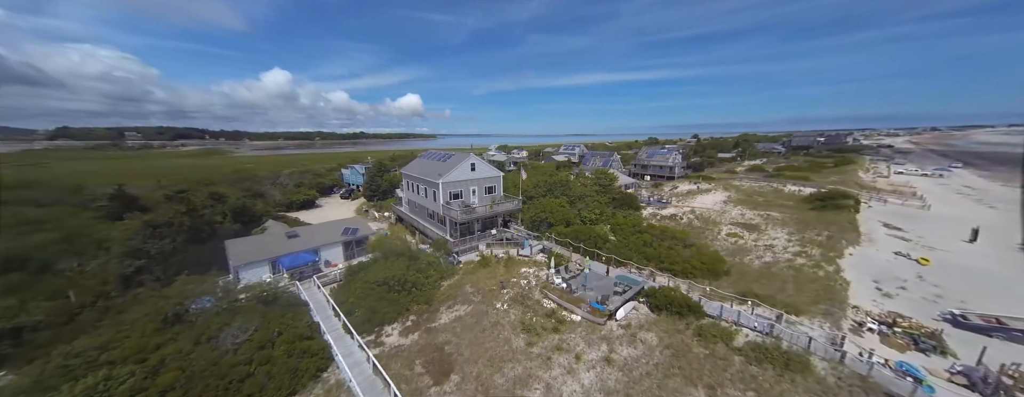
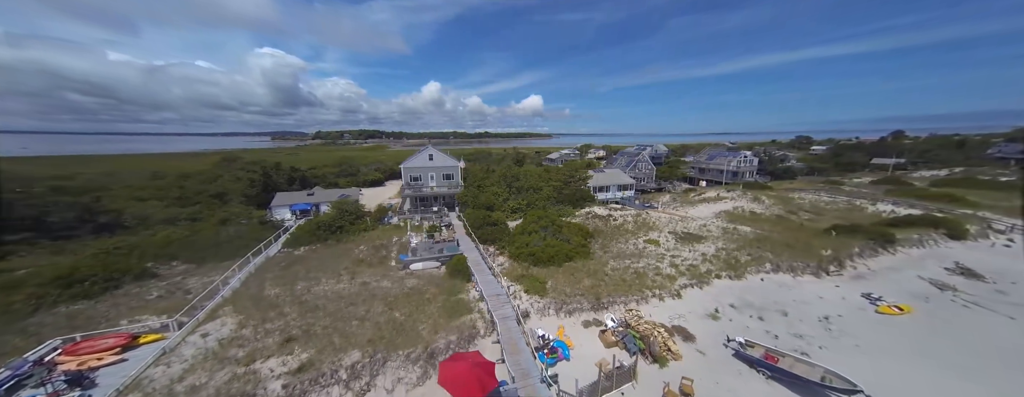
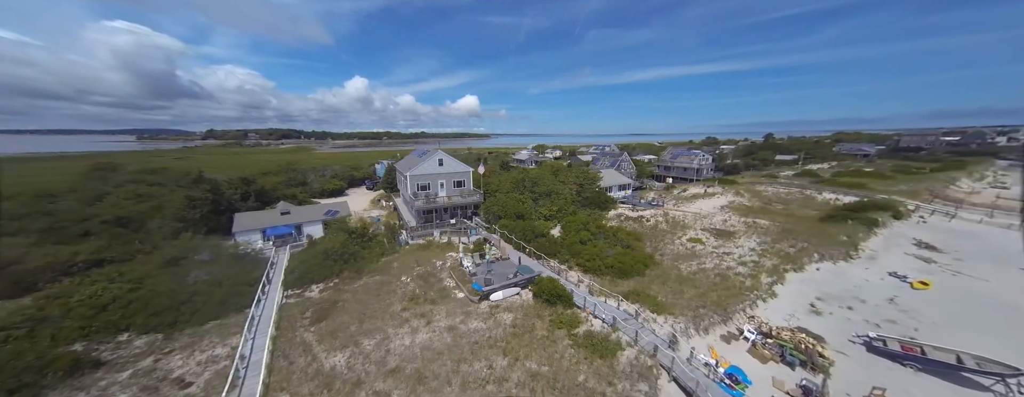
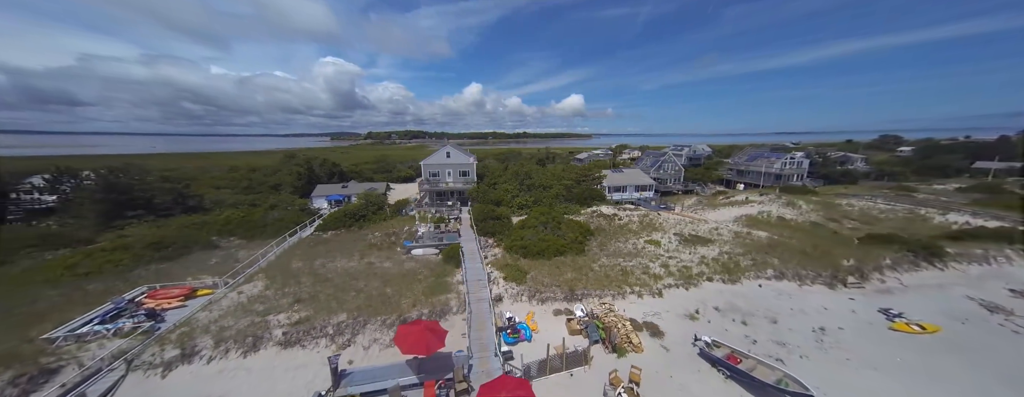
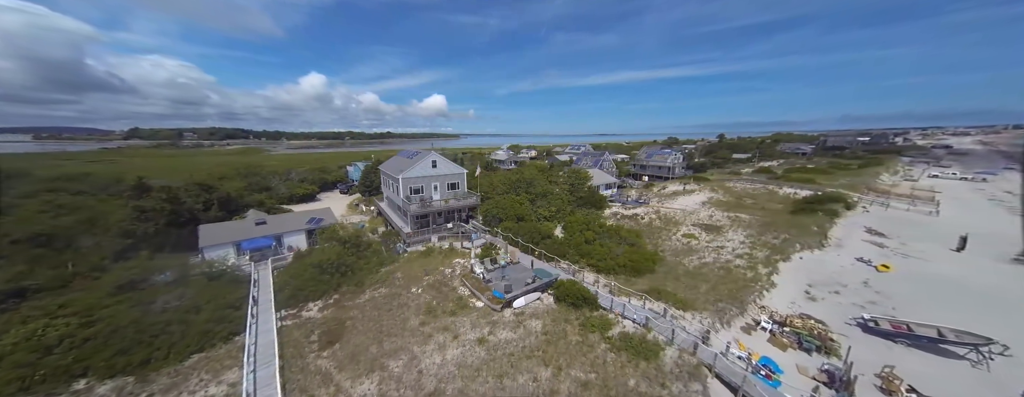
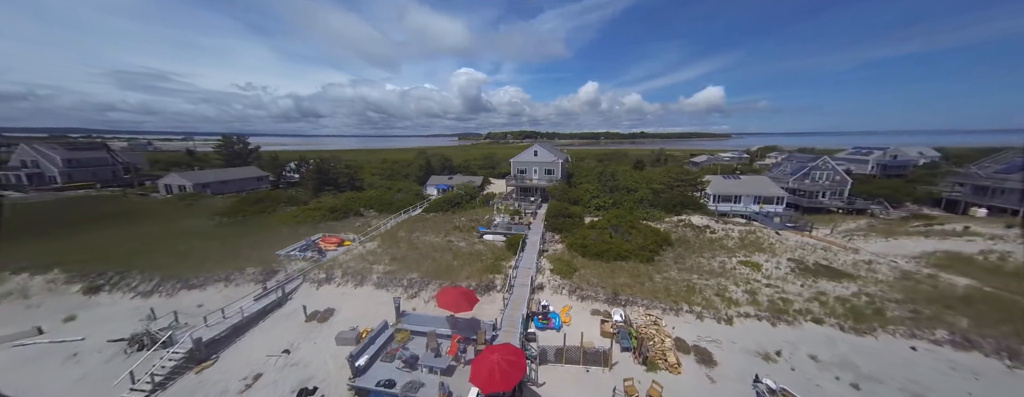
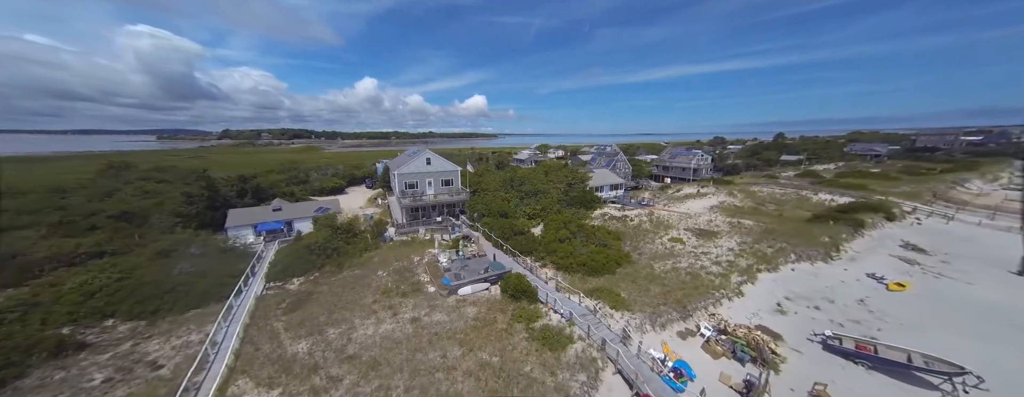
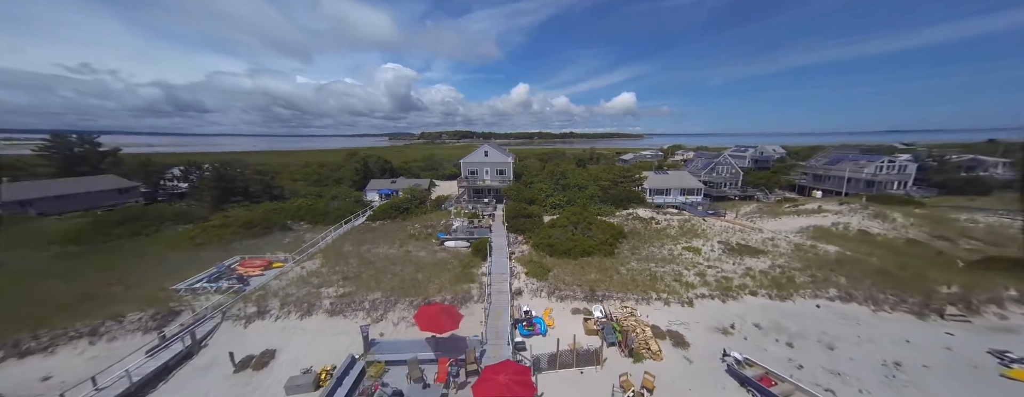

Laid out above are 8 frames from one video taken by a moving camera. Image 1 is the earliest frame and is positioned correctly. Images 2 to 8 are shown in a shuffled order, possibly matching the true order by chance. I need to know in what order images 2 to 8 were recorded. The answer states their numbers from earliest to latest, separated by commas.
5, 3, 7, 2, 4, 8, 6
